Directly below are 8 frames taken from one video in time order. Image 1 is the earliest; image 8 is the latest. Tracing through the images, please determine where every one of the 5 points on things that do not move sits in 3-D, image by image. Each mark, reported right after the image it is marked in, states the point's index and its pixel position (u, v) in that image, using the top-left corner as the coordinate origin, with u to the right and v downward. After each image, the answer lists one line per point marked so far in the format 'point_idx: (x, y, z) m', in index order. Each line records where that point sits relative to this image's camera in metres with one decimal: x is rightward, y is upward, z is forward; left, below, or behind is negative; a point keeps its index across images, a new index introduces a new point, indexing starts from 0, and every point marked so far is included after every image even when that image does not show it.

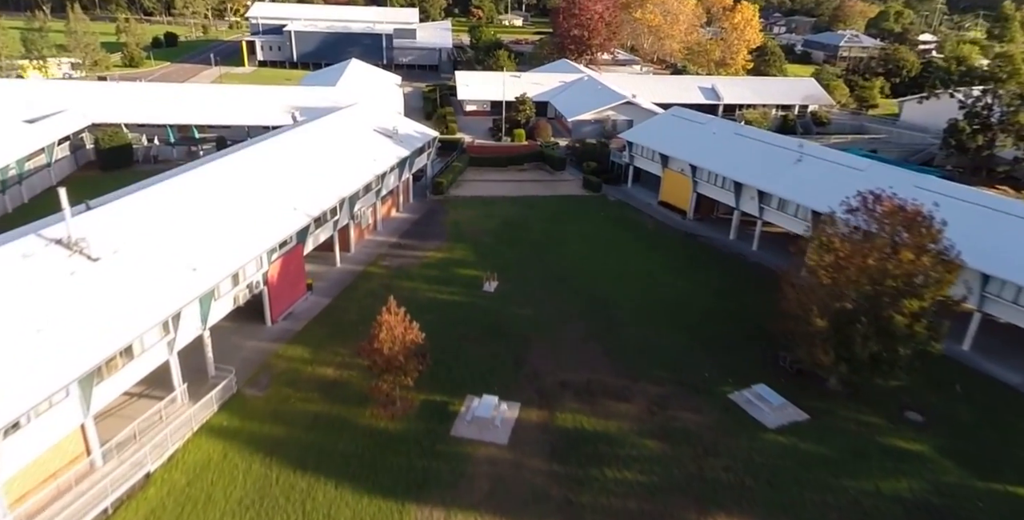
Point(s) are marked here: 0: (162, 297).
0: (-10.6, -1.1, +19.5) m
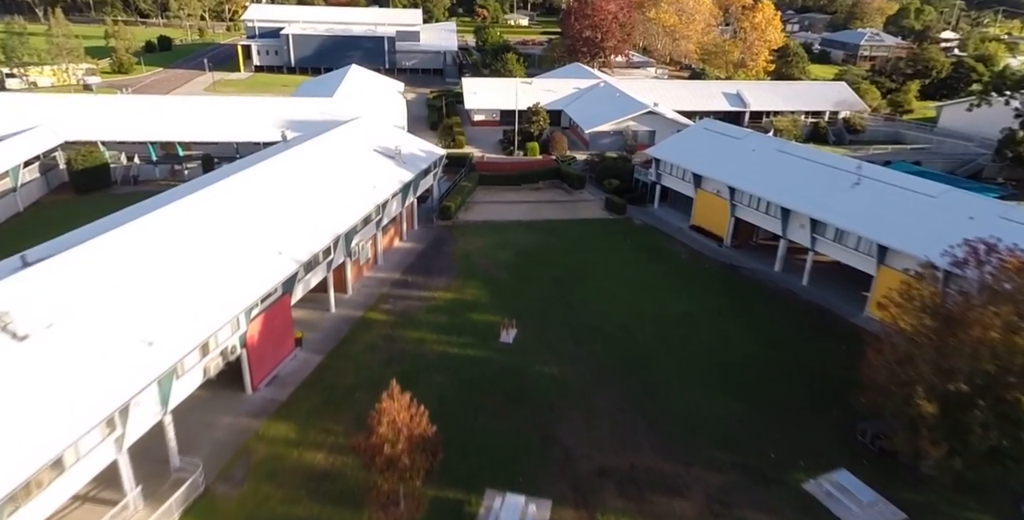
0: (-9.8, -3.0, +15.6) m
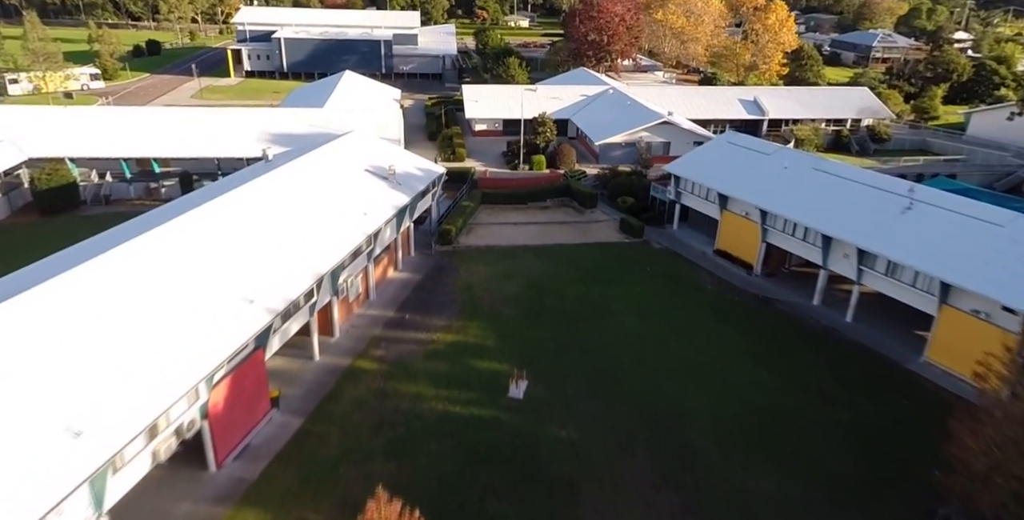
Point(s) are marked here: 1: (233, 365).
0: (-9.4, -4.5, +12.2) m
1: (-7.9, -2.9, +18.2) m
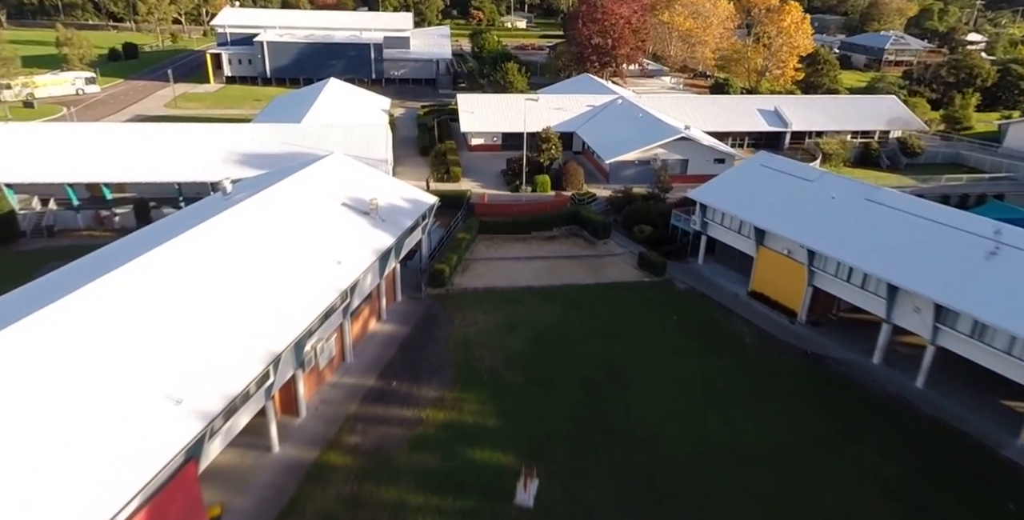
0: (-9.1, -6.4, +7.6) m
1: (-7.6, -4.9, +13.6) m
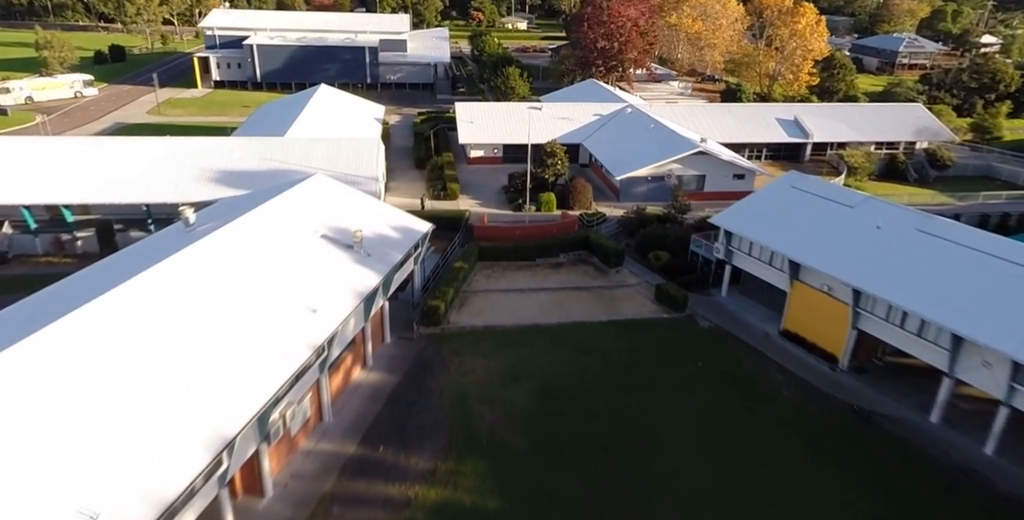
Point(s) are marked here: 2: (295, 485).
0: (-9.0, -7.8, +4.4) m
1: (-7.5, -6.3, +10.5) m
2: (-5.9, -6.1, +17.6) m
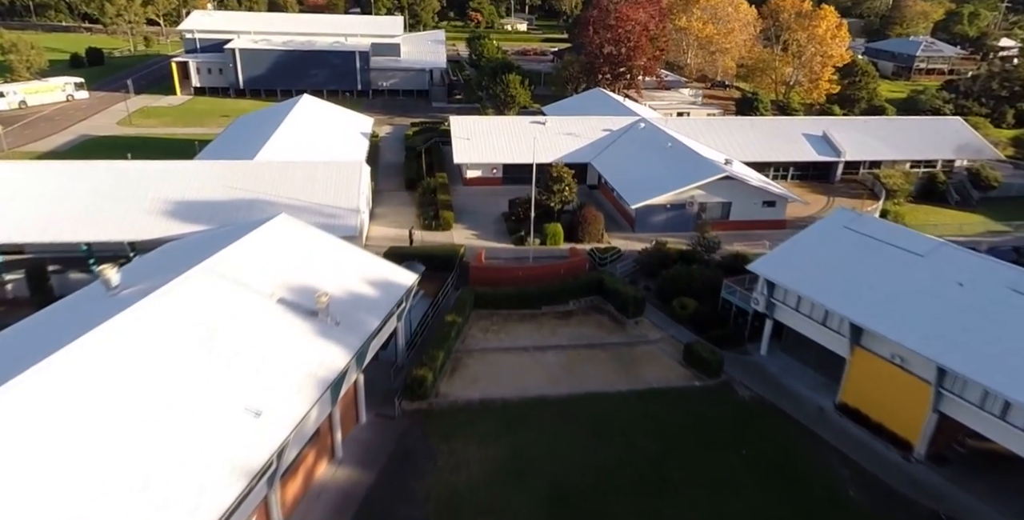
0: (-8.9, -9.8, +0.1) m
1: (-7.4, -8.2, +6.1) m
2: (-5.8, -8.1, +13.3) m
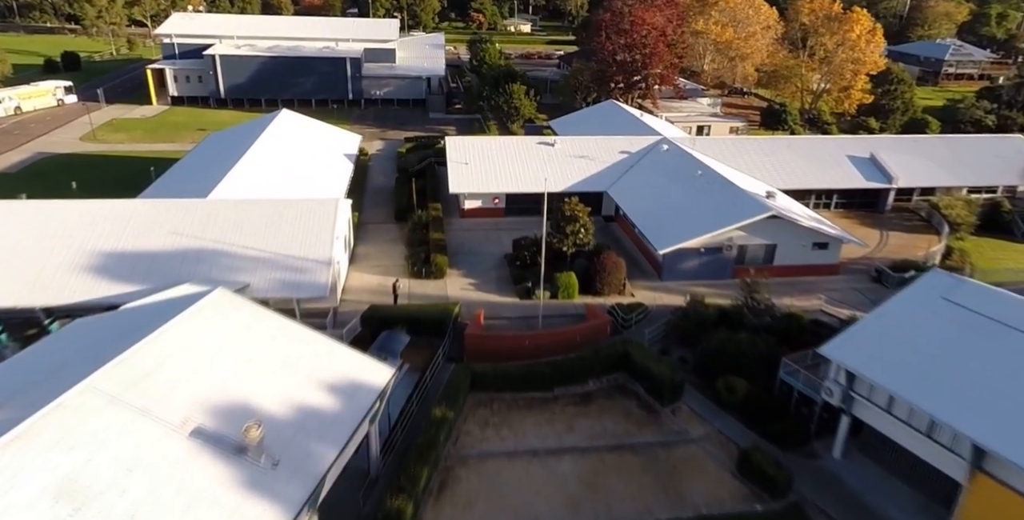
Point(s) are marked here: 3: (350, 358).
0: (-8.9, -12.1, -4.9) m
1: (-7.3, -10.5, +1.1) m
2: (-5.7, -10.4, +8.2) m
3: (-4.0, -2.4, +16.2) m
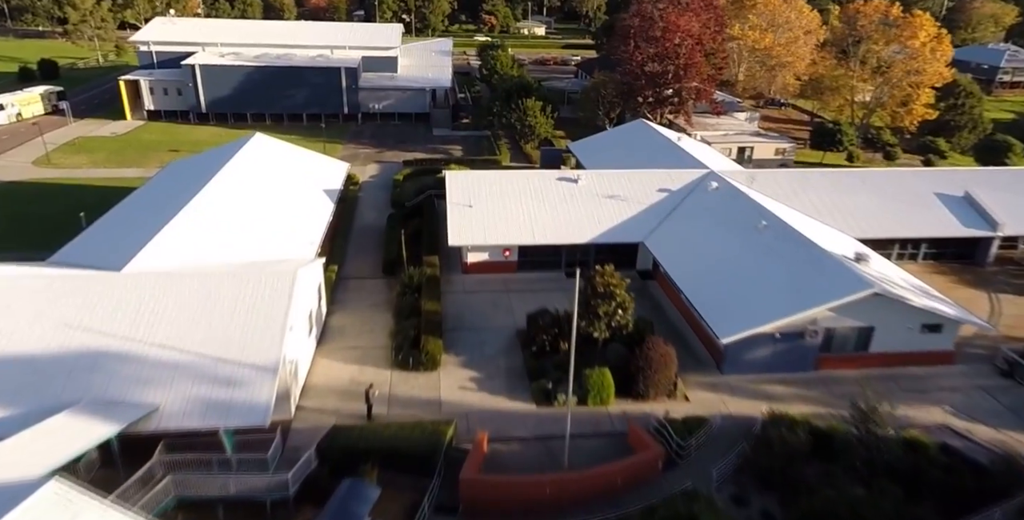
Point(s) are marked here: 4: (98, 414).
0: (-9.0, -14.8, -11.3) m
1: (-7.4, -13.3, -5.3) m
2: (-5.7, -13.1, +1.8) m
3: (-3.8, -5.2, +9.7) m
4: (-9.8, -3.0, +15.0) m
